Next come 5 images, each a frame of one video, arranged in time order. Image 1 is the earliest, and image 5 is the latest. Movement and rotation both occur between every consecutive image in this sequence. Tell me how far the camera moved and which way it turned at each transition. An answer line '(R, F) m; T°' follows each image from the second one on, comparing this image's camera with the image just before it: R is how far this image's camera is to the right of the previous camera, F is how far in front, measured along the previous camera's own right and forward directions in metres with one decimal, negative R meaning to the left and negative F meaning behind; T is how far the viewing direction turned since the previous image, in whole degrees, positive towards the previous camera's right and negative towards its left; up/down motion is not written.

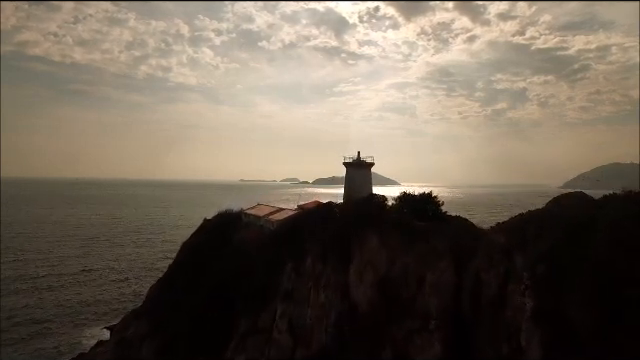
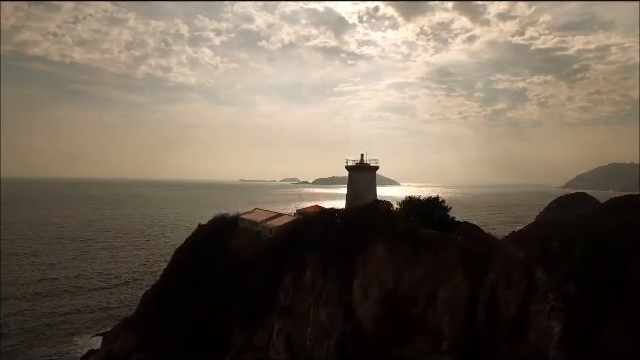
(-0.1, +0.6) m; 0°
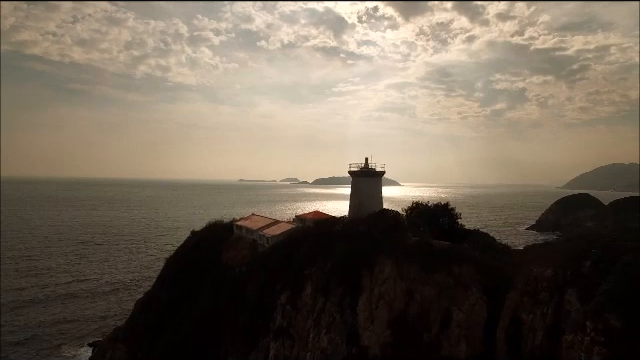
(-0.4, +0.6) m; 0°
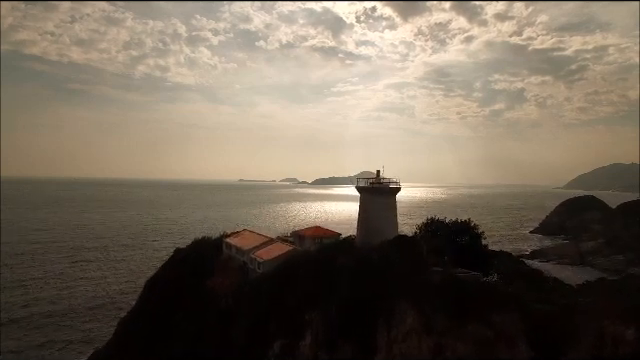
(-1.4, +0.2) m; 0°
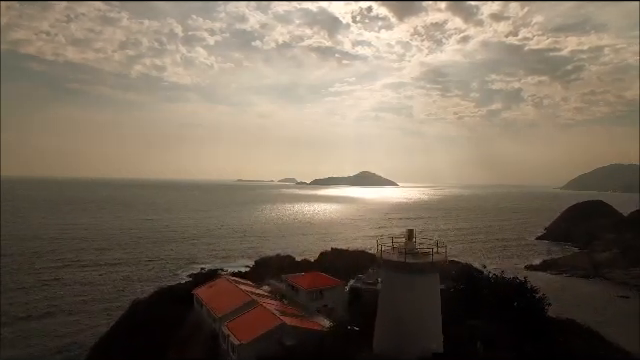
(-1.3, +2.1) m; 0°
